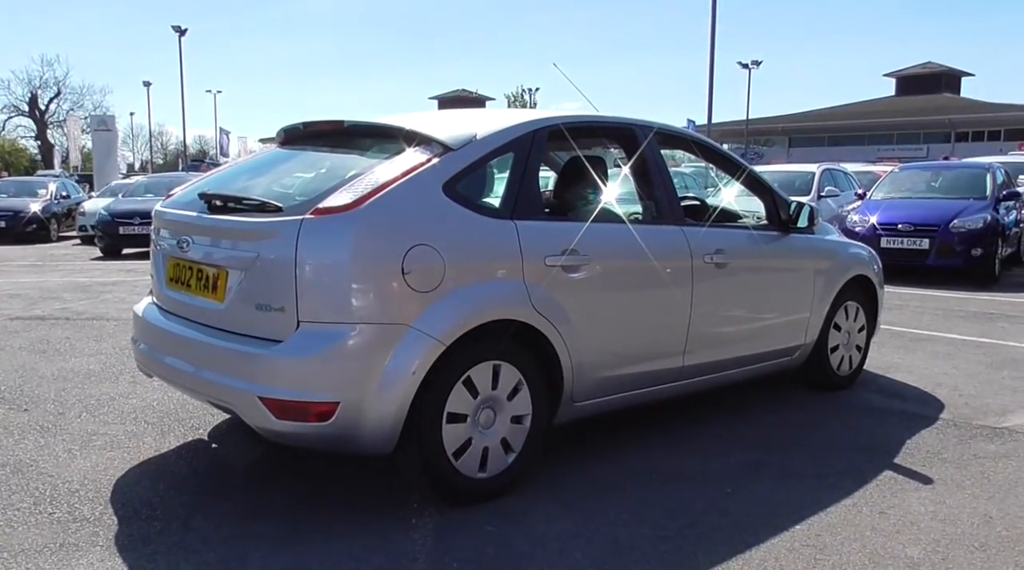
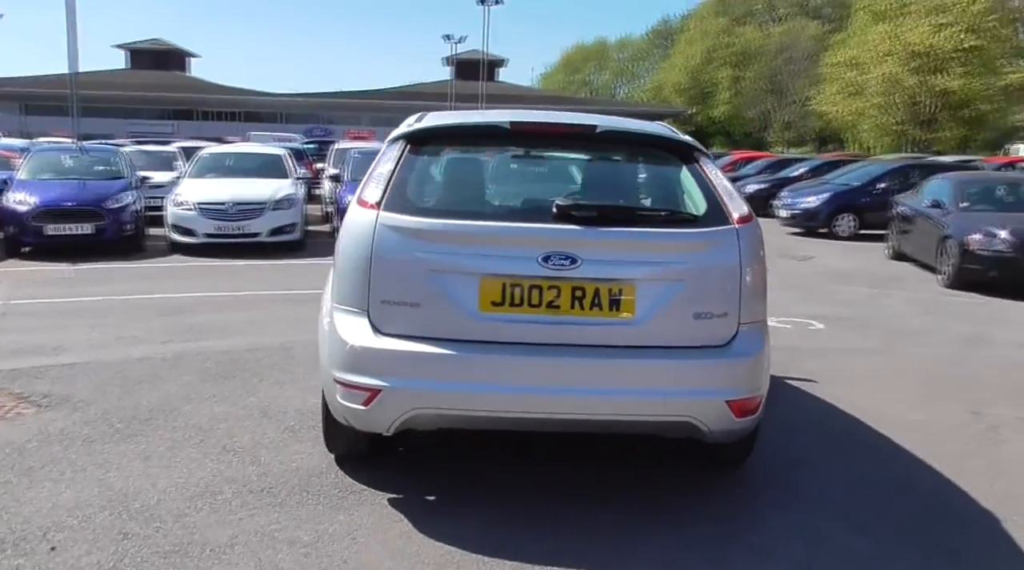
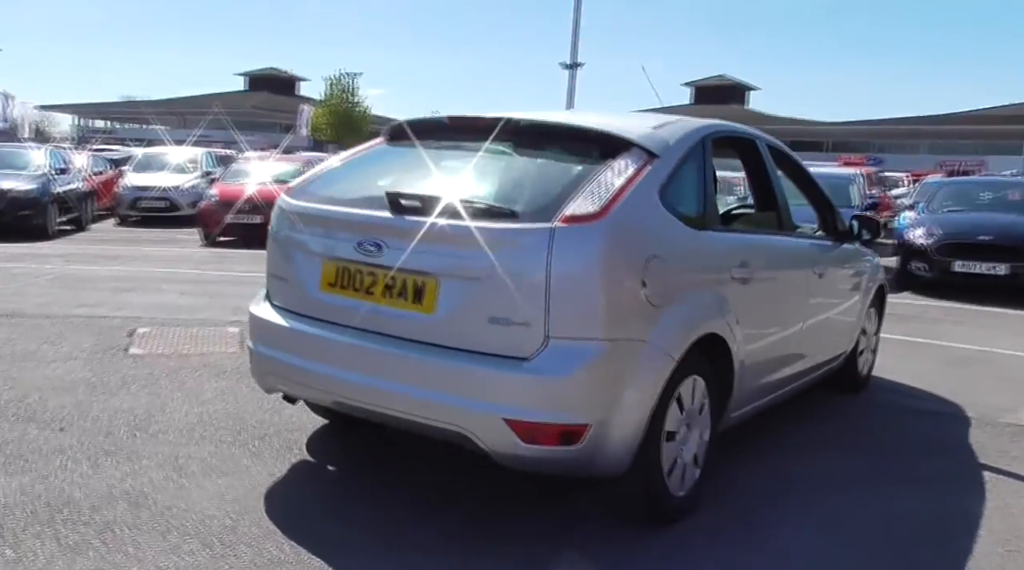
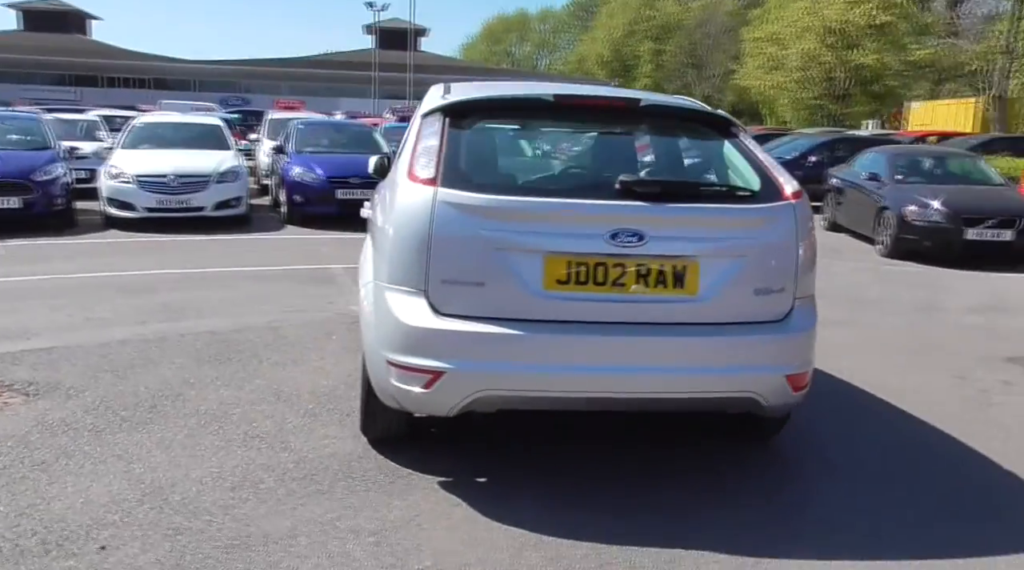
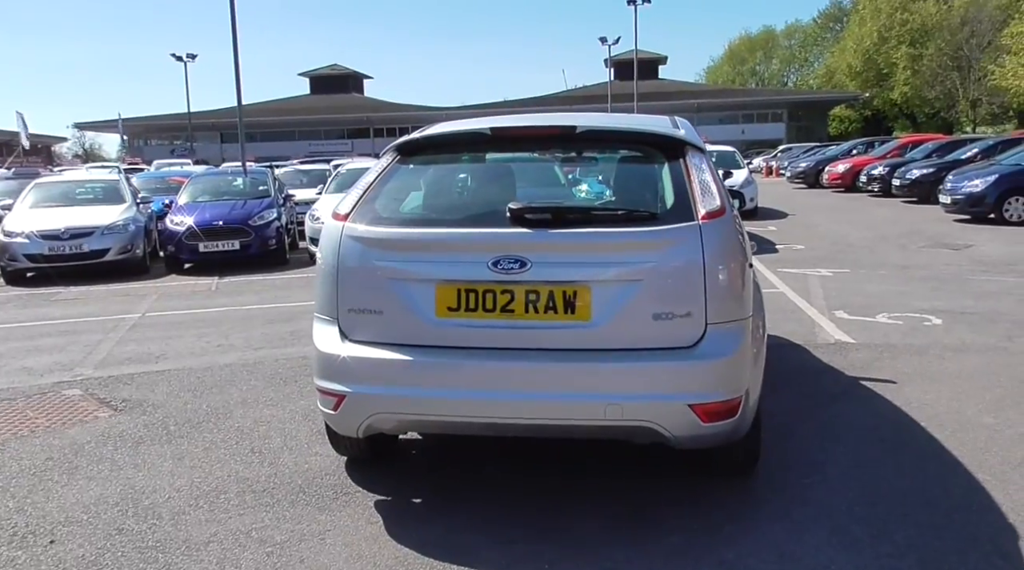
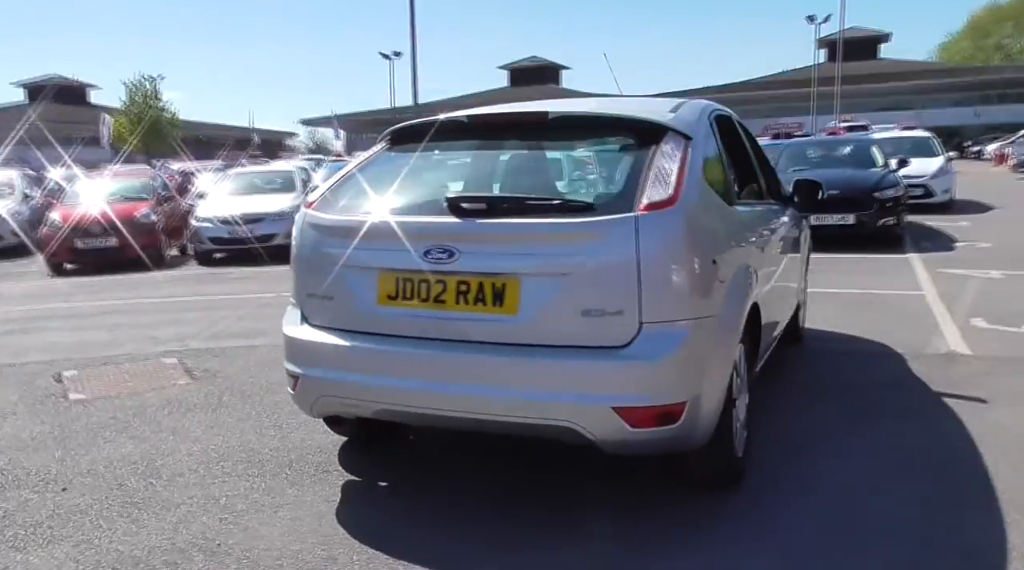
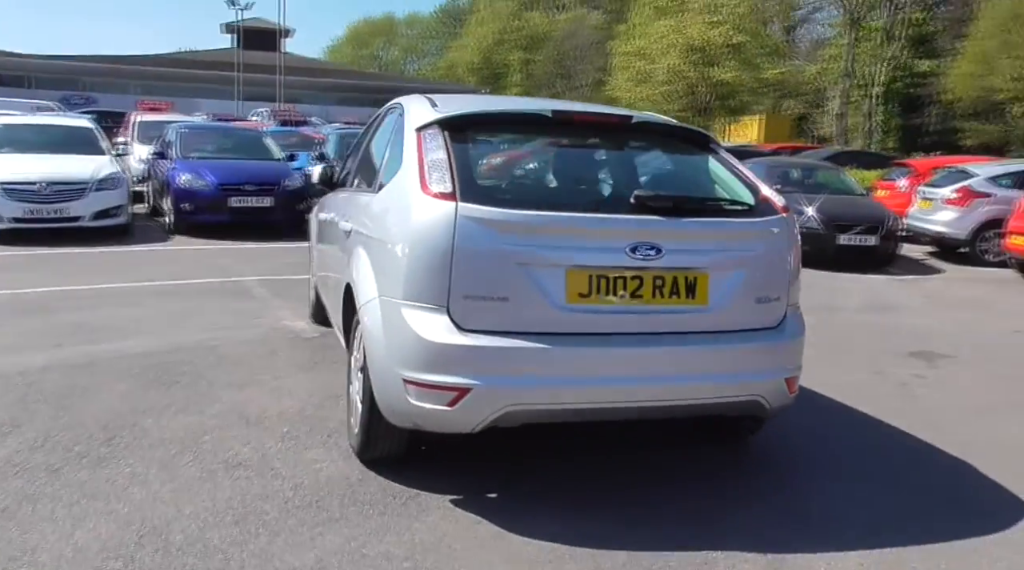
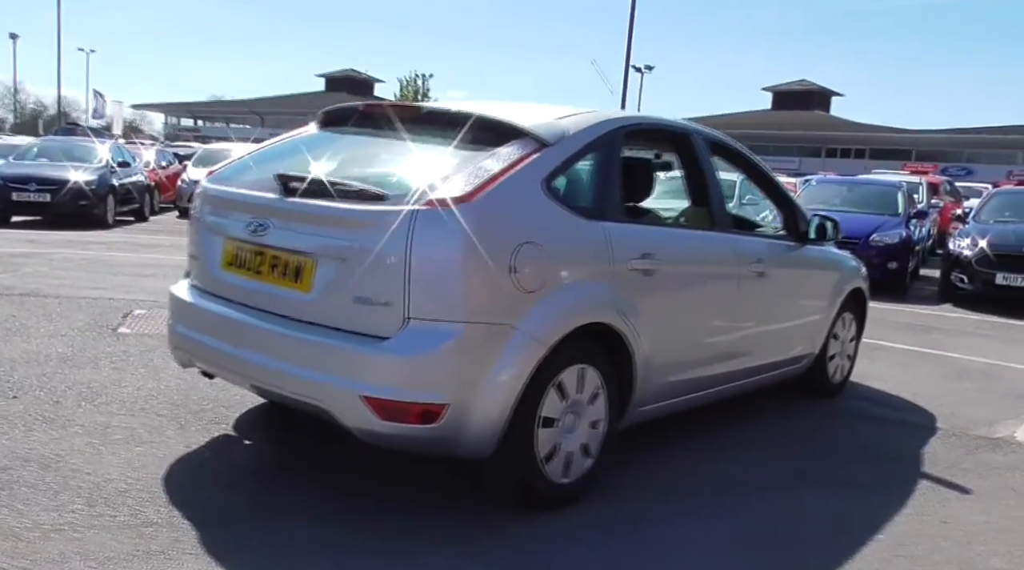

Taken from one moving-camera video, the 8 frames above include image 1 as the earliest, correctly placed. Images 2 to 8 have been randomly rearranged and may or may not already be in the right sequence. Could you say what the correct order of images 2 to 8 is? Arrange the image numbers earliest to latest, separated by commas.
8, 3, 6, 5, 2, 4, 7
